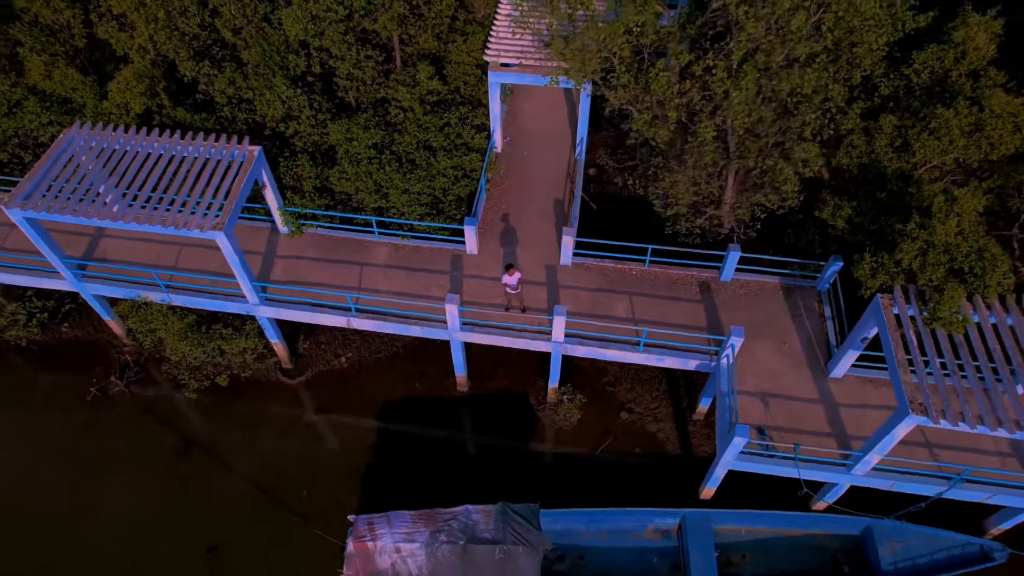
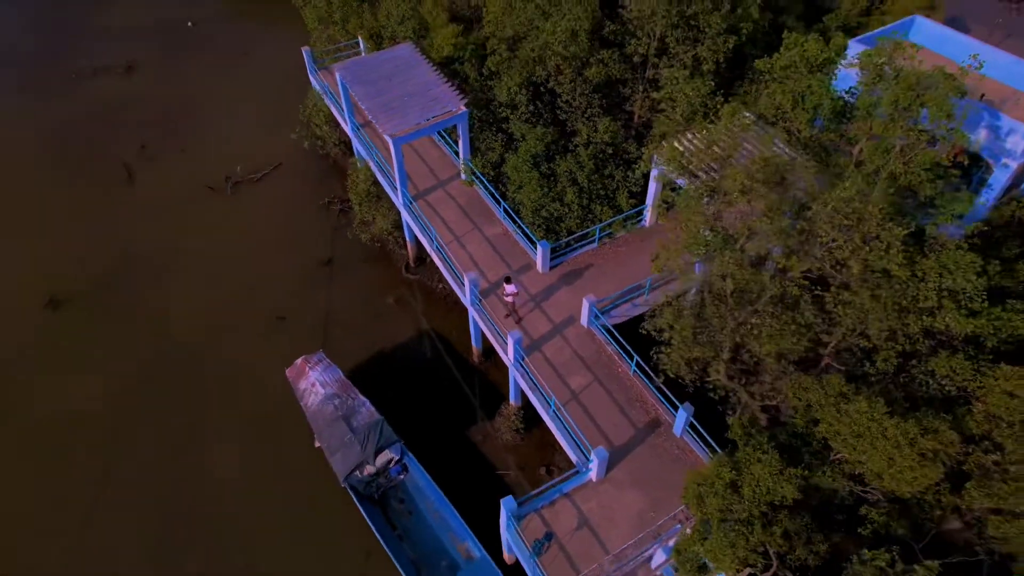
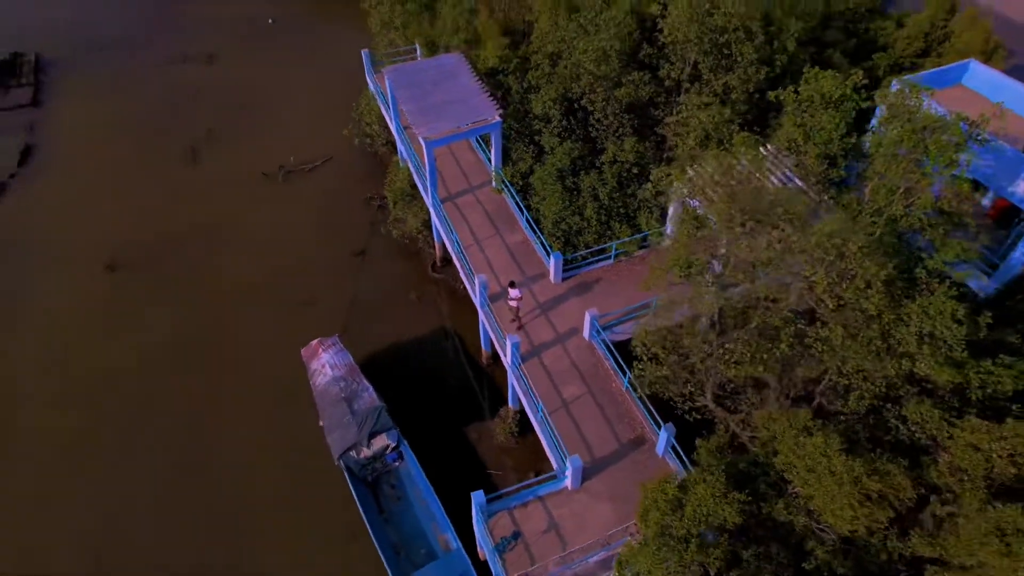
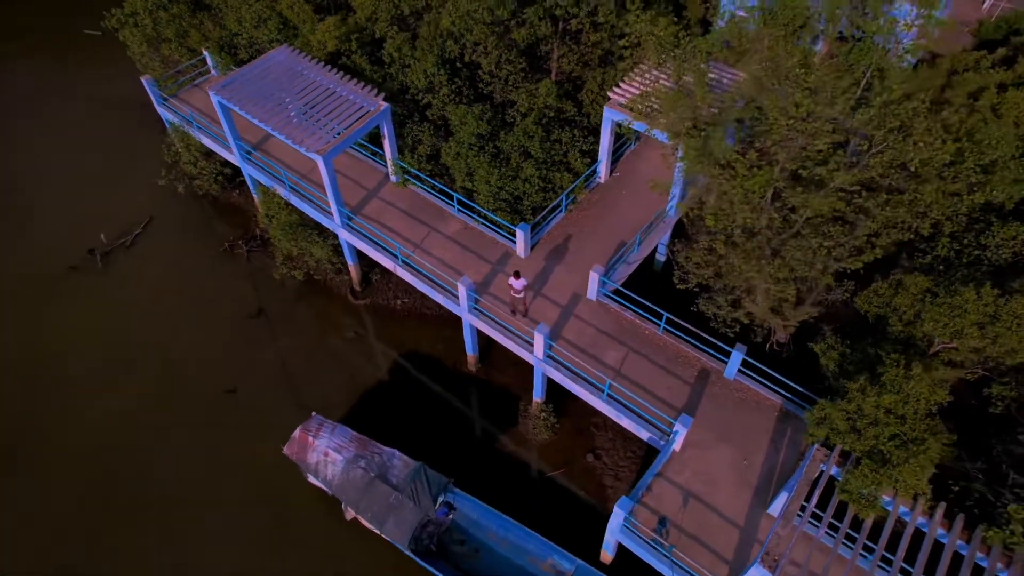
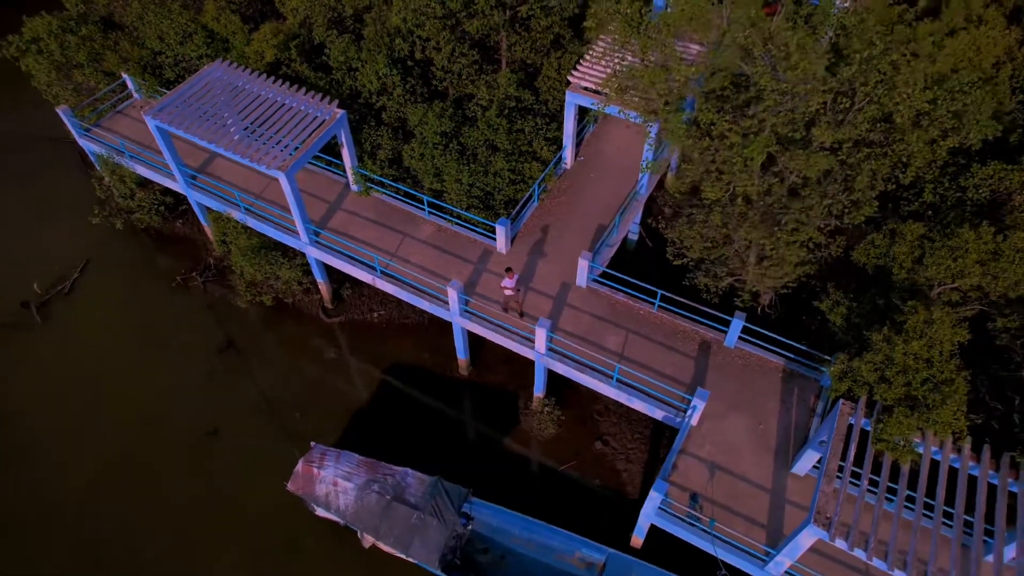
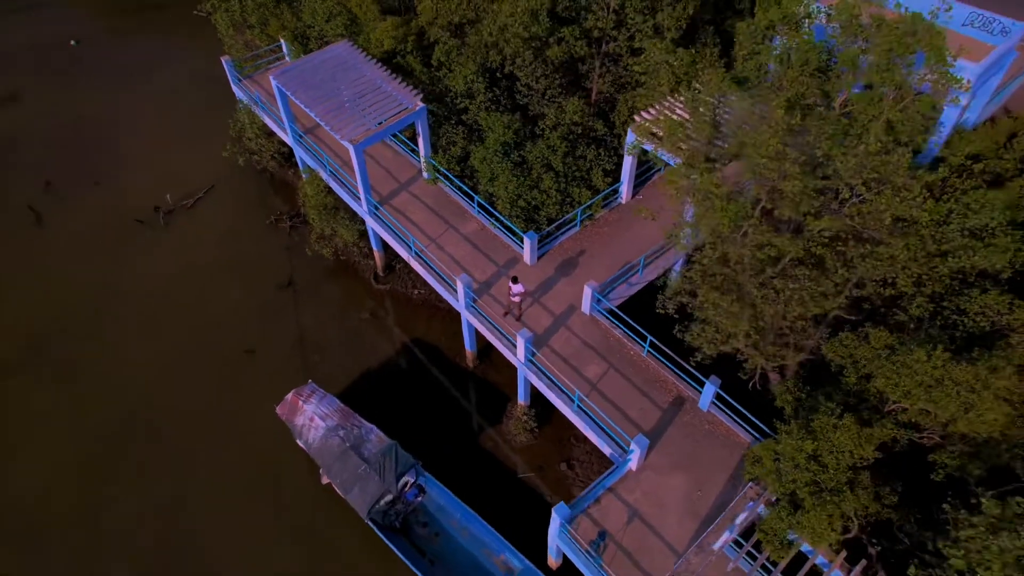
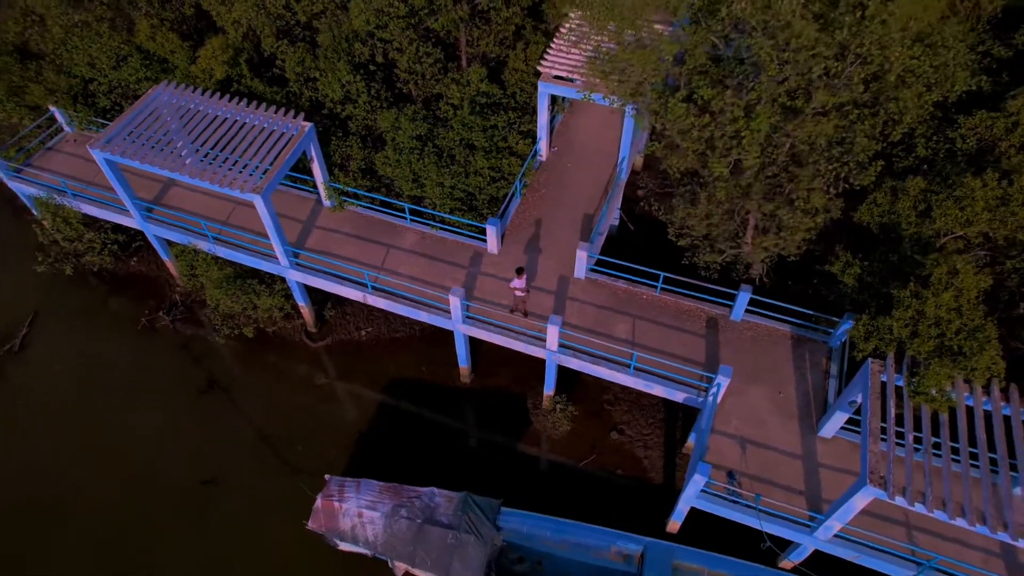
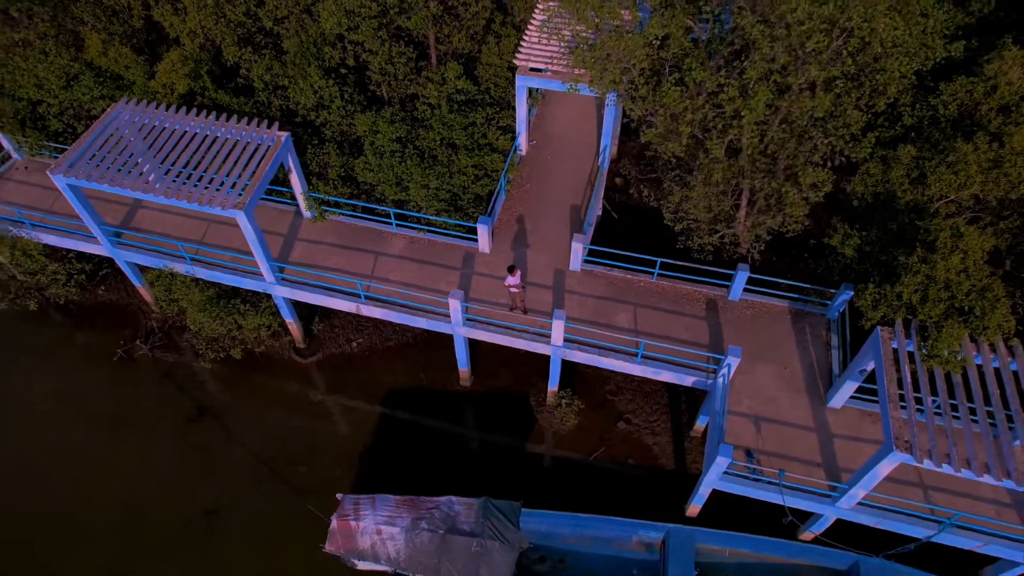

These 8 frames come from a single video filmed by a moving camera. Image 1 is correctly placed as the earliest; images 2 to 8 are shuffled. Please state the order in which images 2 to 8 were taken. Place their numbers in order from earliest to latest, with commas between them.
8, 7, 5, 4, 6, 2, 3
